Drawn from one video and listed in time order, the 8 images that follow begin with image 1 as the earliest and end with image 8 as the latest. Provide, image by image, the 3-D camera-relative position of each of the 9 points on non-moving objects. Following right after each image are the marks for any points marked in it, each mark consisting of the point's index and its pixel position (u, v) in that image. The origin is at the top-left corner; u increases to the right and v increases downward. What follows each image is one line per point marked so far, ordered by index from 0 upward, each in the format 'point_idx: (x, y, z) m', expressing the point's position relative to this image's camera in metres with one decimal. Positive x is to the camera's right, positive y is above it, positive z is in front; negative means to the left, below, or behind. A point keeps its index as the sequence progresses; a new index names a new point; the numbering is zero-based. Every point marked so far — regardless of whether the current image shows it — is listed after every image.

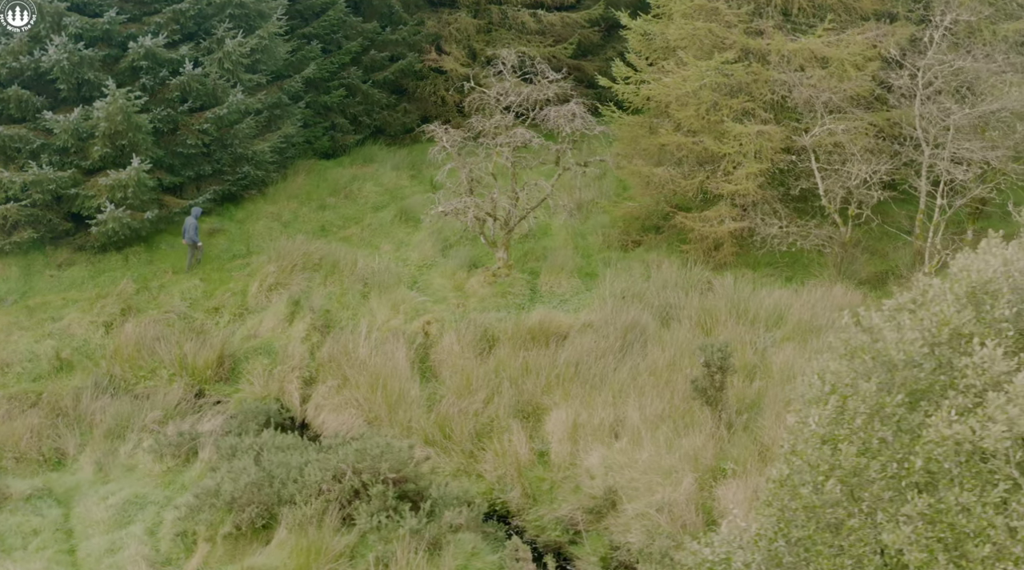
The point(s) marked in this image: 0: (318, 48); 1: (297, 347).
0: (-3.0, +3.7, +19.0) m
1: (-2.5, -0.8, +14.6) m
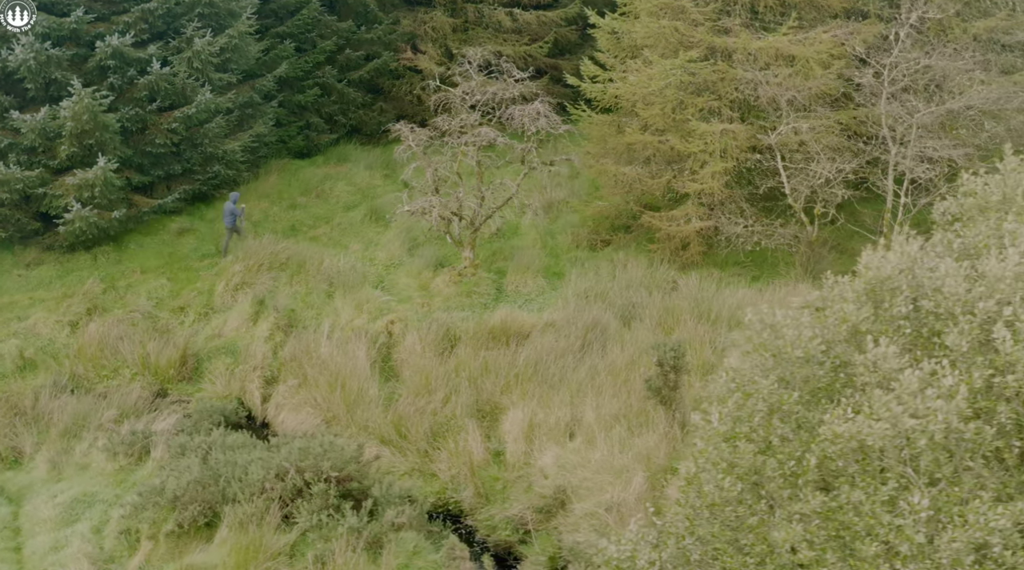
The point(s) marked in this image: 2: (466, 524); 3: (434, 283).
0: (-3.4, +3.7, +18.9) m
1: (-3.0, -0.7, +14.6) m
2: (-0.5, -2.3, +11.9) m
3: (-1.0, 0.0, +15.8) m
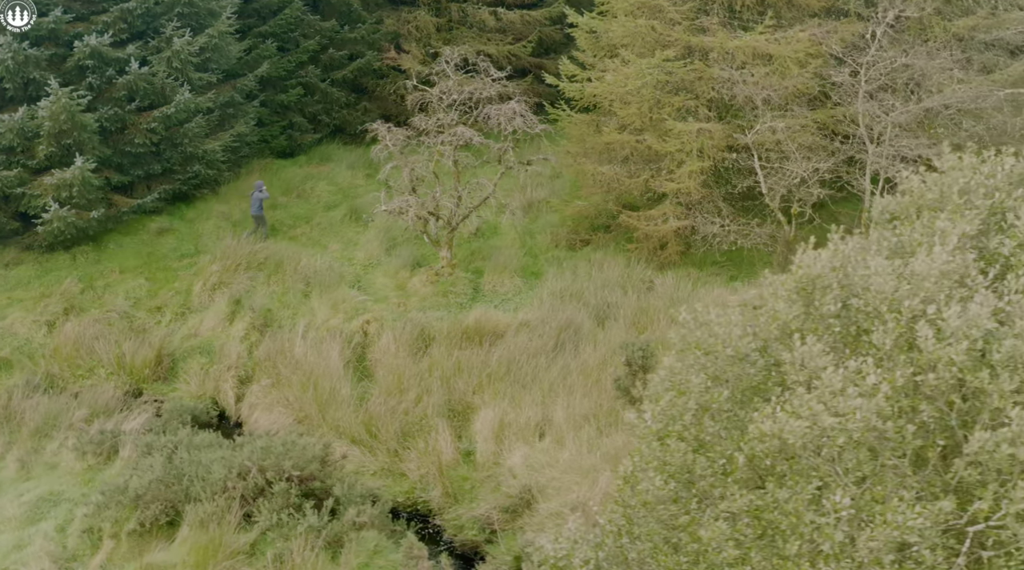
0: (-3.7, +3.7, +18.9) m
1: (-3.3, -0.7, +14.6) m
2: (-0.8, -2.3, +11.9) m
3: (-1.3, 0.0, +15.8) m
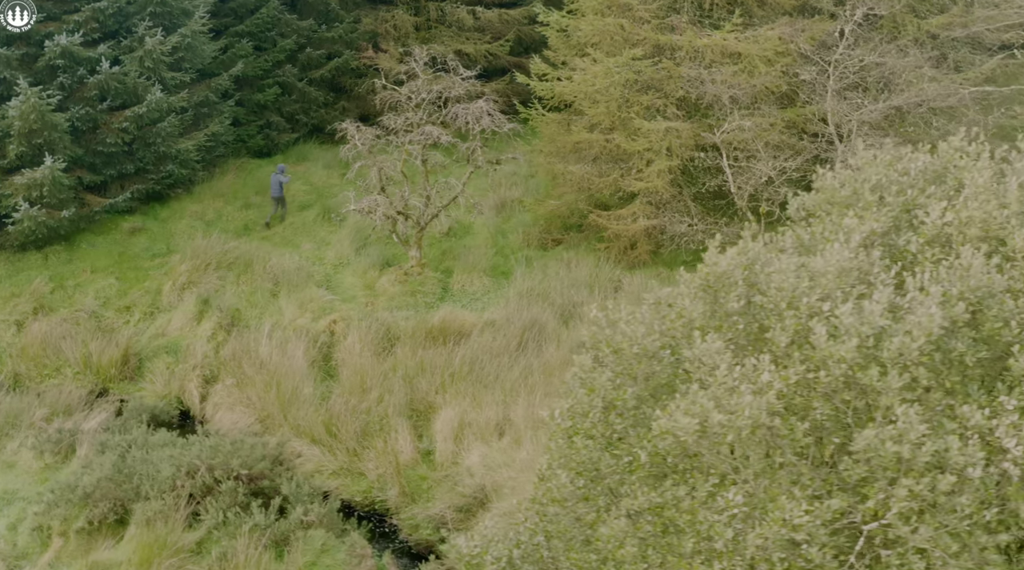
0: (-4.0, +3.7, +18.9) m
1: (-3.7, -0.7, +14.6) m
2: (-1.2, -2.3, +11.9) m
3: (-1.7, 0.0, +15.7) m
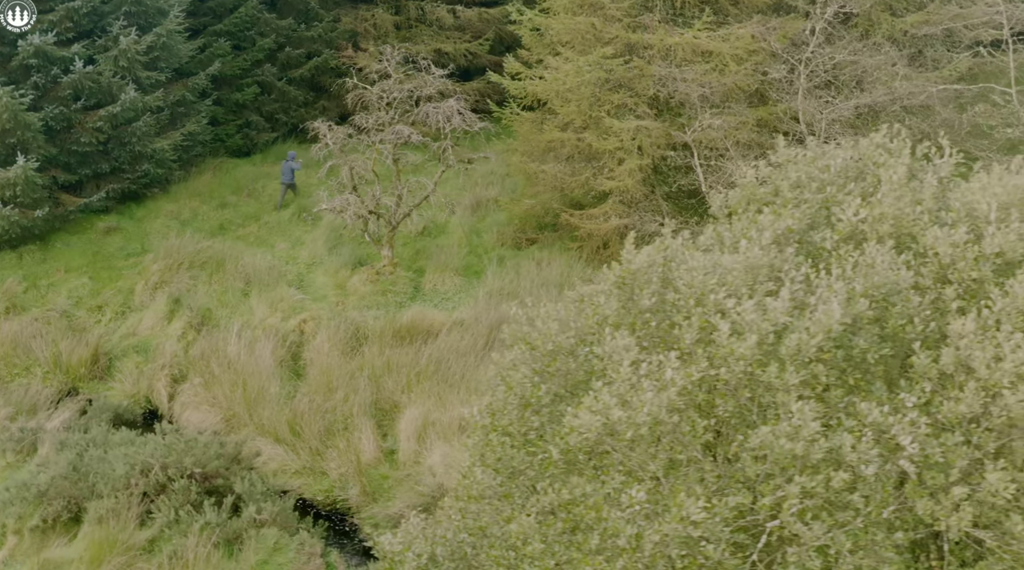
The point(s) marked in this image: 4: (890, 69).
0: (-4.4, +3.7, +18.9) m
1: (-4.1, -0.7, +14.6) m
2: (-1.6, -2.3, +11.8) m
3: (-2.0, 0.0, +15.7) m
4: (+4.6, +2.6, +15.0) m
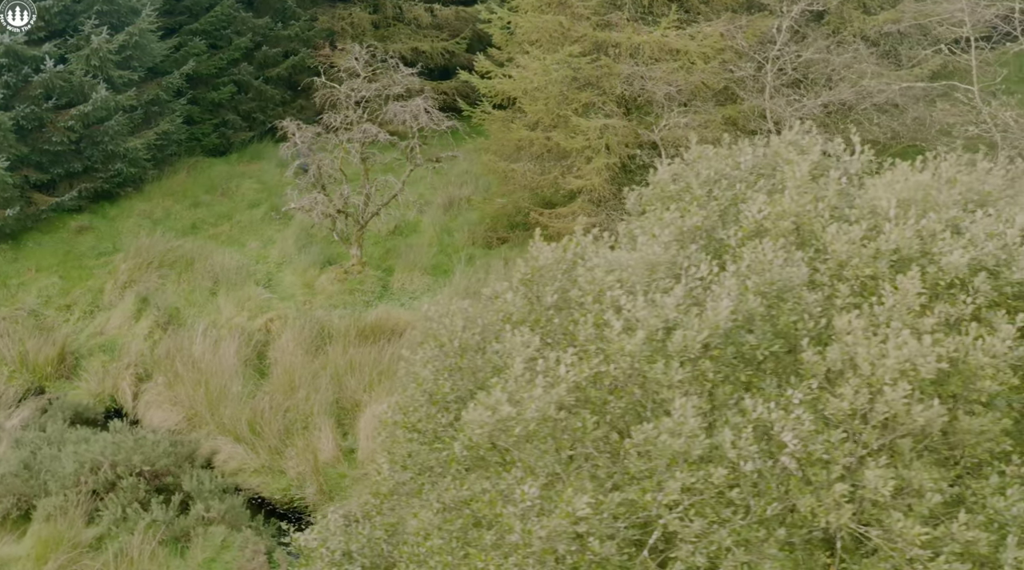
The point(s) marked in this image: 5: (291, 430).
0: (-4.8, +3.7, +18.9) m
1: (-4.5, -0.7, +14.6) m
2: (-2.0, -2.3, +11.8) m
3: (-2.5, 0.0, +15.7) m
4: (+4.2, +2.7, +15.0) m
5: (-2.3, -1.5, +12.8) m
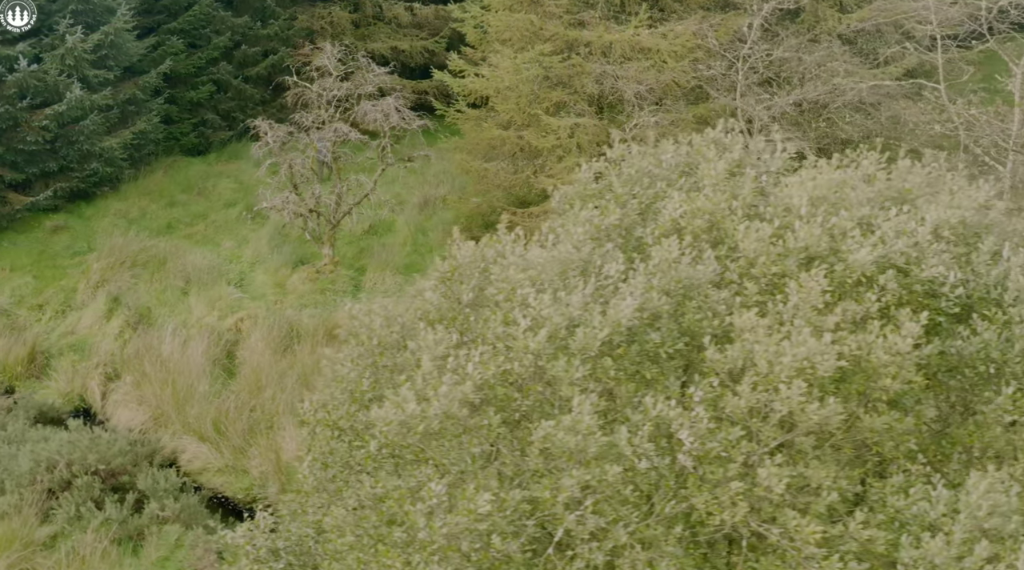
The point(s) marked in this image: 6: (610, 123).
0: (-5.1, +3.7, +18.9) m
1: (-4.8, -0.7, +14.6) m
2: (-2.4, -2.3, +11.8) m
3: (-2.8, +0.1, +15.7) m
4: (+3.9, +2.7, +15.0) m
5: (-2.7, -1.5, +12.8) m
6: (+1.2, +2.0, +15.3) m
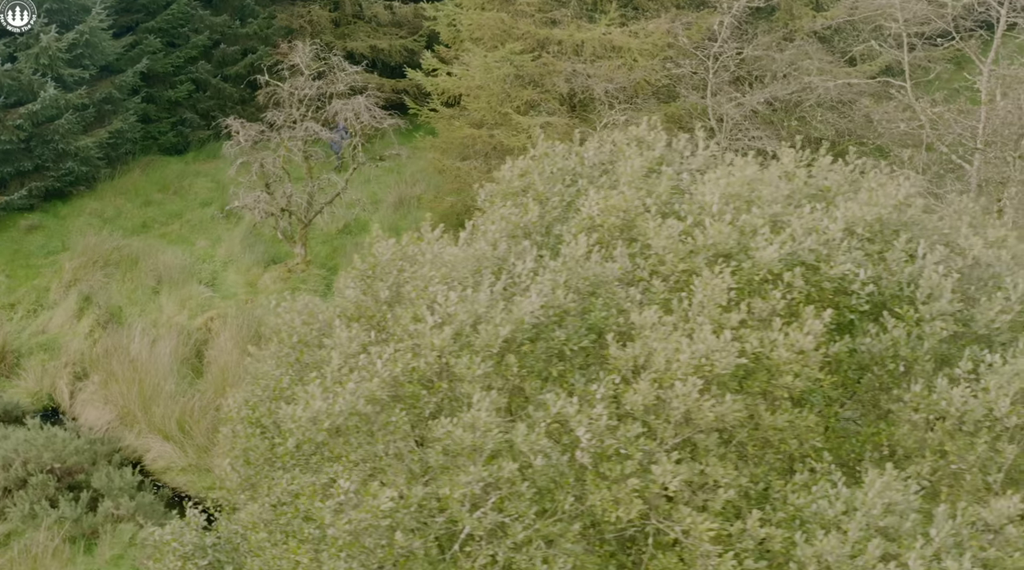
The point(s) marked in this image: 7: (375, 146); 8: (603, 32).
0: (-5.5, +3.7, +18.9) m
1: (-5.2, -0.7, +14.6) m
2: (-2.7, -2.2, +11.8) m
3: (-3.2, +0.1, +15.7) m
4: (+3.5, +2.7, +15.0) m
5: (-3.0, -1.5, +12.8) m
6: (+0.9, +2.0, +15.3) m
7: (-2.0, +2.1, +18.9) m
8: (+1.0, +3.0, +14.5) m
